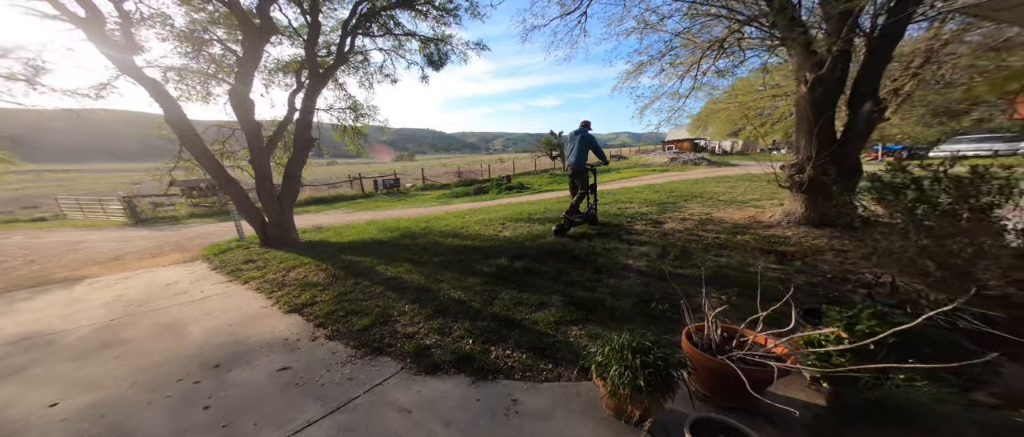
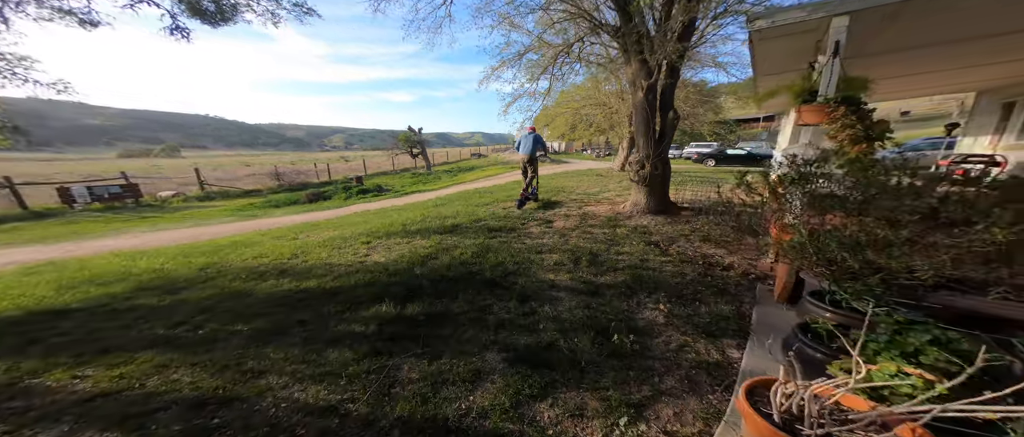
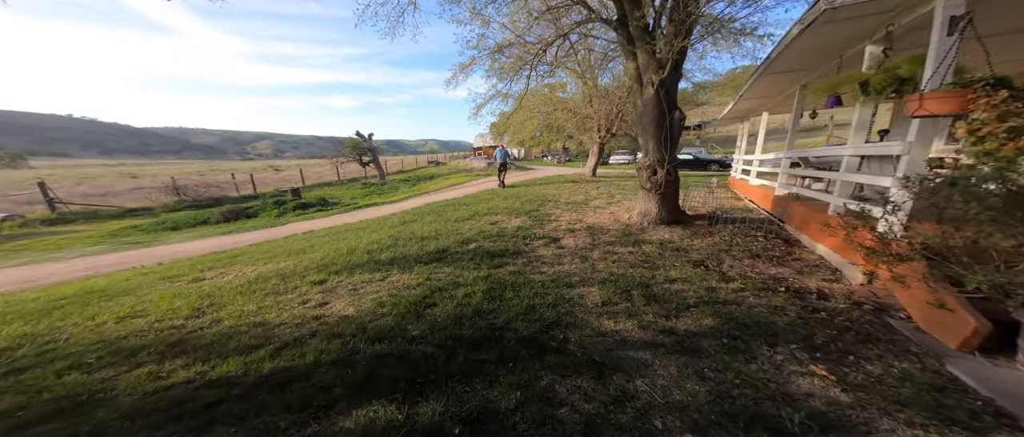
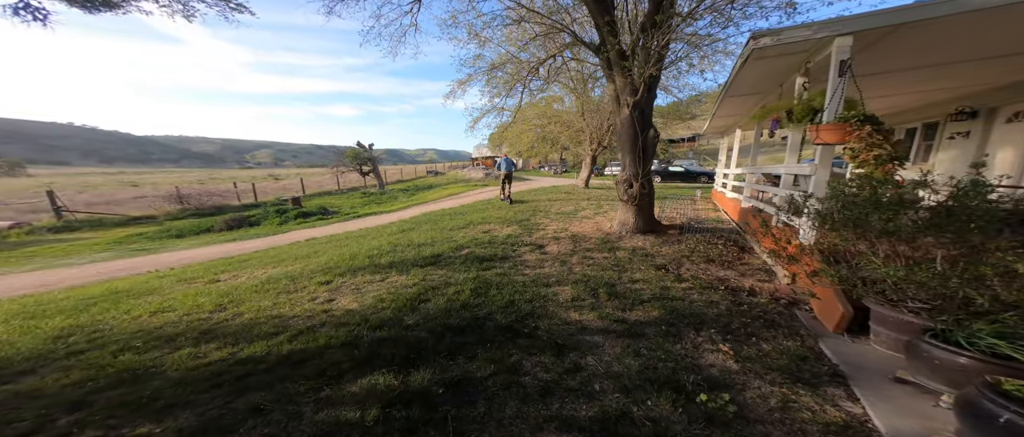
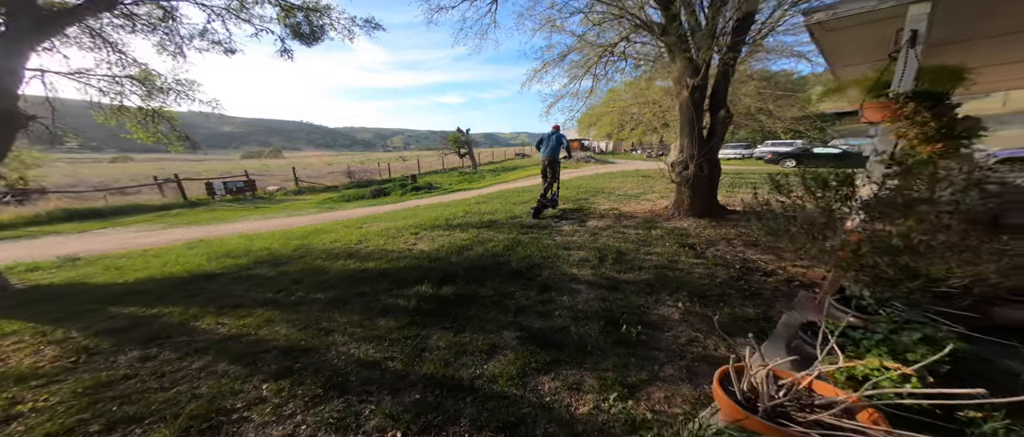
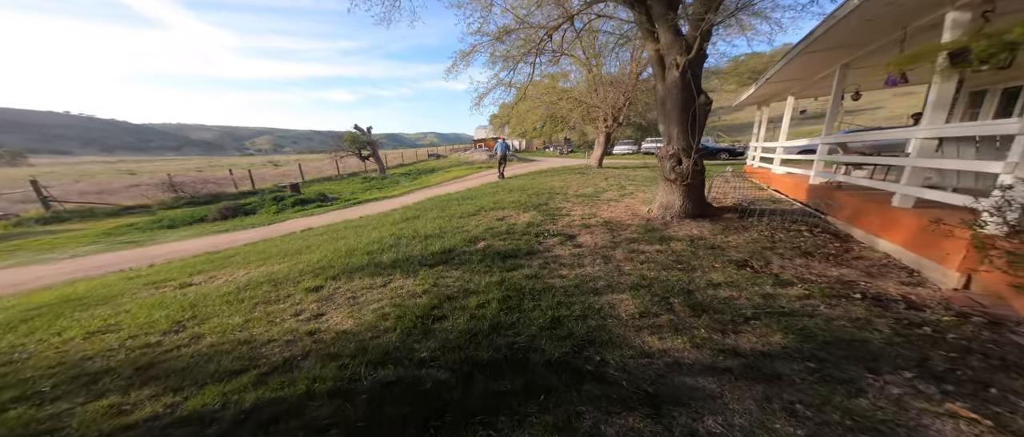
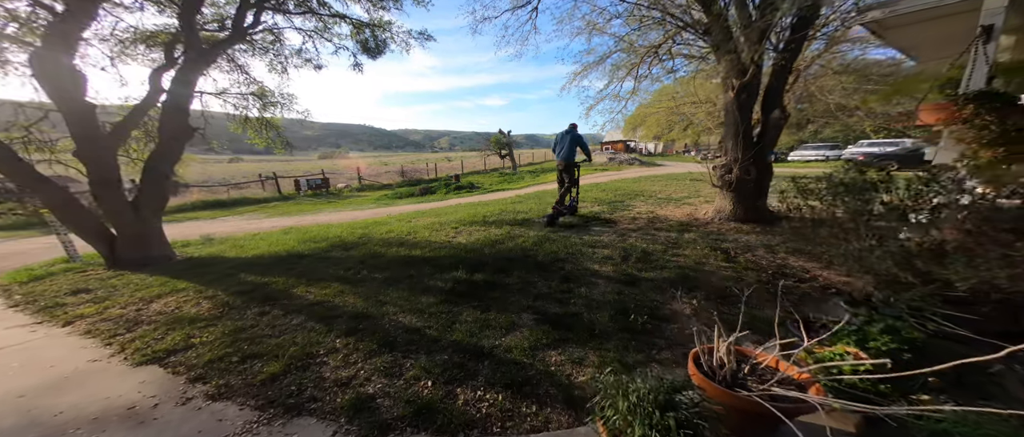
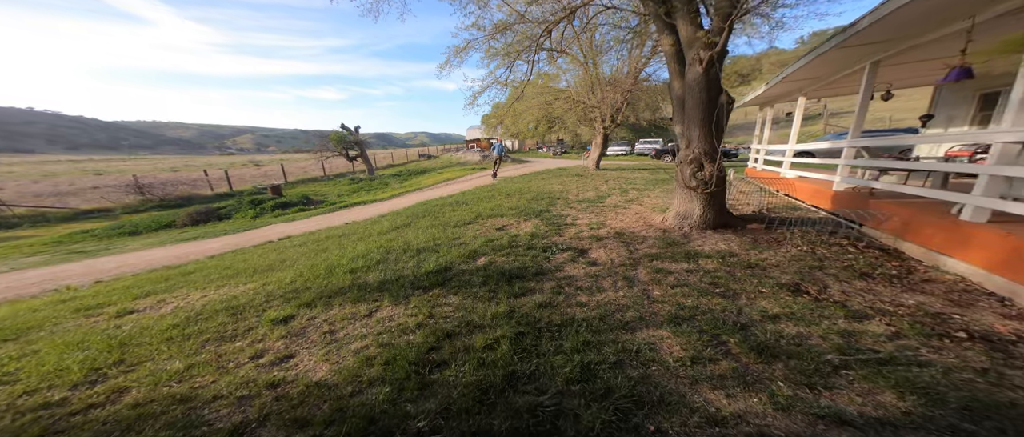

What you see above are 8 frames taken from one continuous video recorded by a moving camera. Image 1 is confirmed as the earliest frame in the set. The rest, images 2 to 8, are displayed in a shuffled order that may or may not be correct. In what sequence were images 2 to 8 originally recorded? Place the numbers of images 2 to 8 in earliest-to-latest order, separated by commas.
7, 5, 2, 4, 3, 6, 8
